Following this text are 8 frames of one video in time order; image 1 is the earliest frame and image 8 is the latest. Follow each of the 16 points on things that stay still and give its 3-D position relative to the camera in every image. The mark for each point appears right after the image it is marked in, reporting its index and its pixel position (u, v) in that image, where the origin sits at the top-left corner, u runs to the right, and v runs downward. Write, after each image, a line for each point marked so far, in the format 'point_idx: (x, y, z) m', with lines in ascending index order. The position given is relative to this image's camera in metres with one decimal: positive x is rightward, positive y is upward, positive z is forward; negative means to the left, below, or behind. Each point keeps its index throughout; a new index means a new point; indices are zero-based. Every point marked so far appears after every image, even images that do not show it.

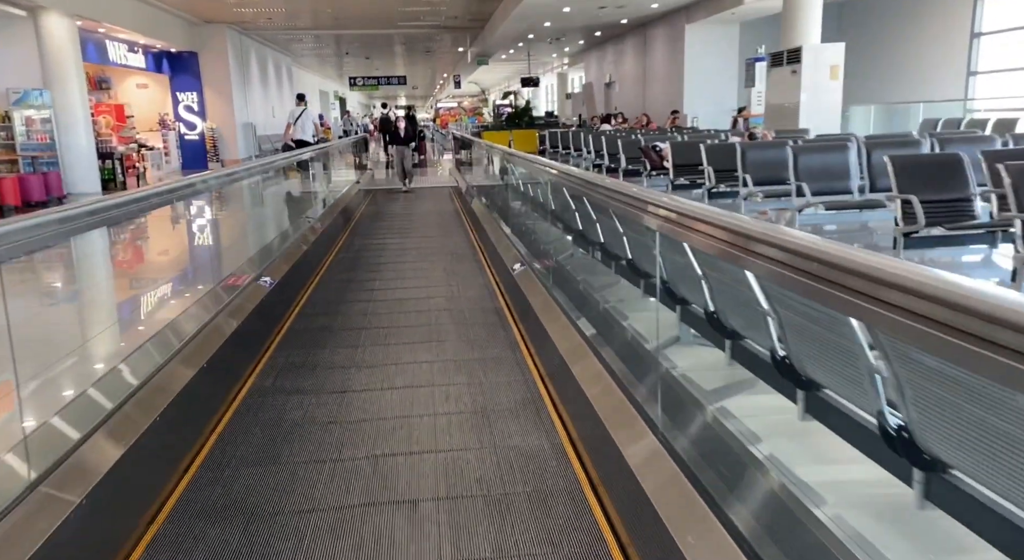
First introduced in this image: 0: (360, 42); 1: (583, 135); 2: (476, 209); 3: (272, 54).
0: (-3.9, +6.2, +17.0) m
1: (+1.2, +2.0, +9.3) m
2: (-0.3, +0.7, +7.1) m
3: (-6.5, +6.0, +17.6) m
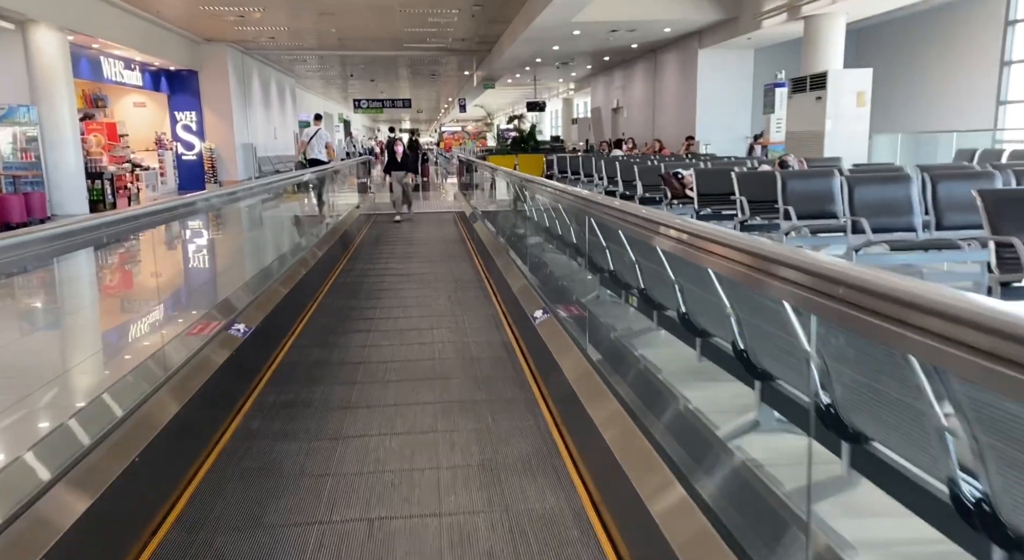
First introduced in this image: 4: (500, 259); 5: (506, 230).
0: (-3.7, +5.6, +17.0) m
1: (+1.3, +1.6, +9.2) m
2: (-0.3, +0.5, +6.9) m
3: (-6.3, +5.5, +17.5) m
4: (-0.1, +0.2, +5.4) m
5: (0.0, +0.5, +6.1) m
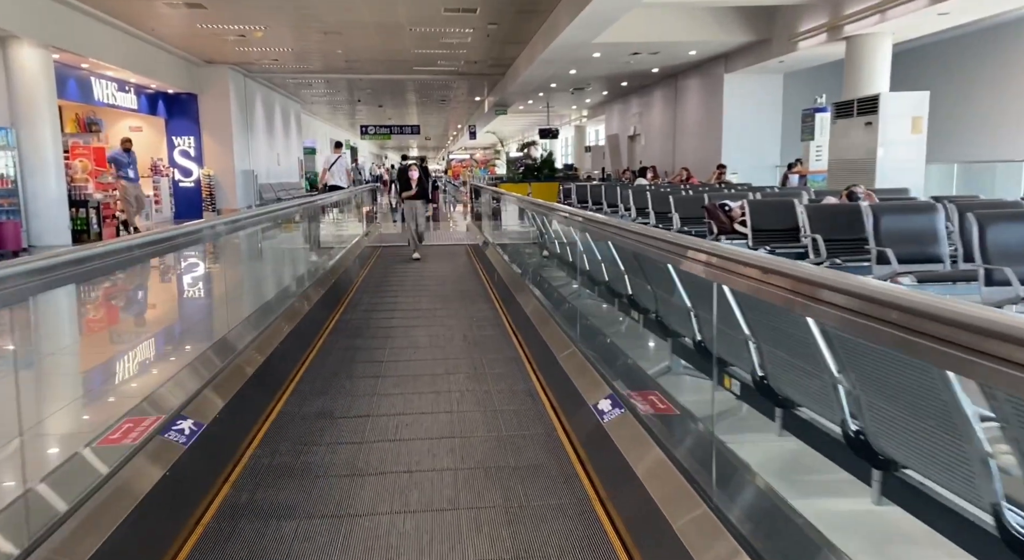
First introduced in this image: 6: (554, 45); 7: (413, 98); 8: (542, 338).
0: (-3.5, +4.9, +16.9) m
1: (+1.4, +1.2, +8.9) m
2: (-0.2, +0.1, +6.6) m
3: (-6.1, +4.7, +17.5) m
4: (0.0, -0.1, +5.0) m
5: (+0.1, +0.2, +5.8) m
6: (+0.6, +3.4, +9.7) m
7: (-2.9, +5.3, +19.4) m
8: (+0.2, -0.3, +3.9) m
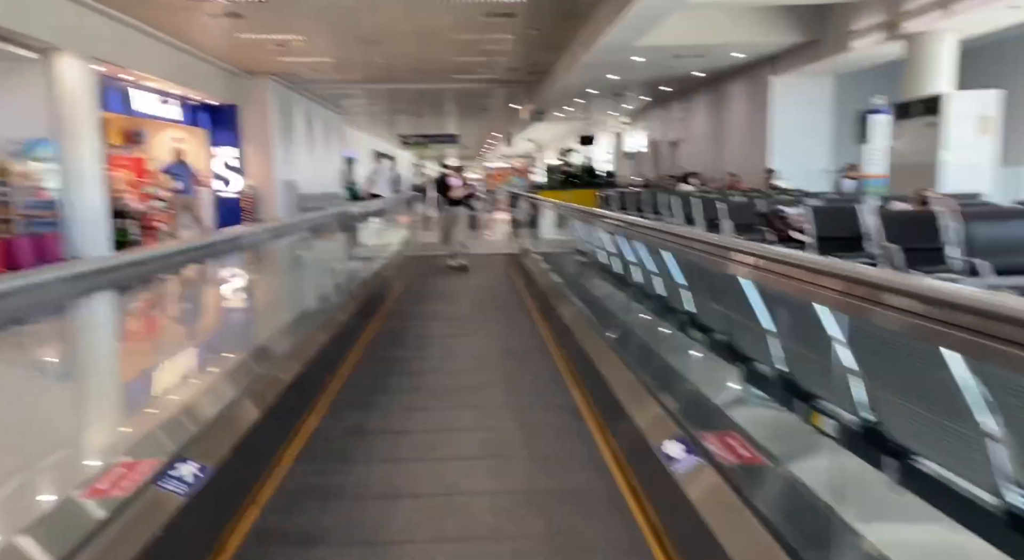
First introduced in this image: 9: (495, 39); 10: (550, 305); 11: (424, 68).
0: (-2.6, +4.7, +17.0) m
1: (+1.9, +1.1, +8.7) m
2: (+0.2, 0.0, +6.5) m
3: (-5.1, +4.5, +17.7) m
4: (+0.3, -0.2, +4.9) m
5: (+0.4, +0.1, +5.7) m
6: (+1.2, +3.3, +9.5) m
7: (-1.8, +5.1, +19.5) m
8: (+0.4, -0.4, +3.7) m
9: (-0.3, +3.7, +10.4) m
10: (+0.3, -0.2, +5.1) m
11: (-1.6, +4.0, +12.6) m
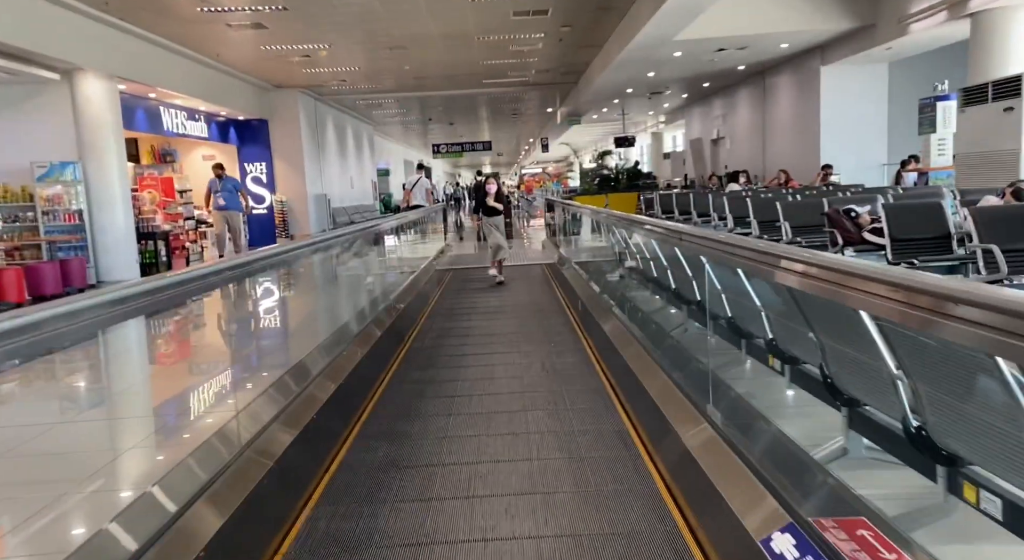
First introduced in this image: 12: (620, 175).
0: (-1.7, +4.4, +17.0) m
1: (+2.4, +1.0, +8.4) m
2: (+0.6, 0.0, +6.2) m
3: (-4.2, +4.2, +17.8) m
4: (+0.6, -0.2, +4.7) m
5: (+0.7, +0.1, +5.5) m
6: (+1.6, +3.2, +9.3) m
7: (-0.8, +4.8, +19.4) m
8: (+0.6, -0.5, +3.5) m
9: (+0.2, +3.6, +10.2) m
10: (+0.6, -0.3, +4.9) m
11: (-1.0, +3.8, +12.5) m
12: (+2.5, +2.4, +15.3) m
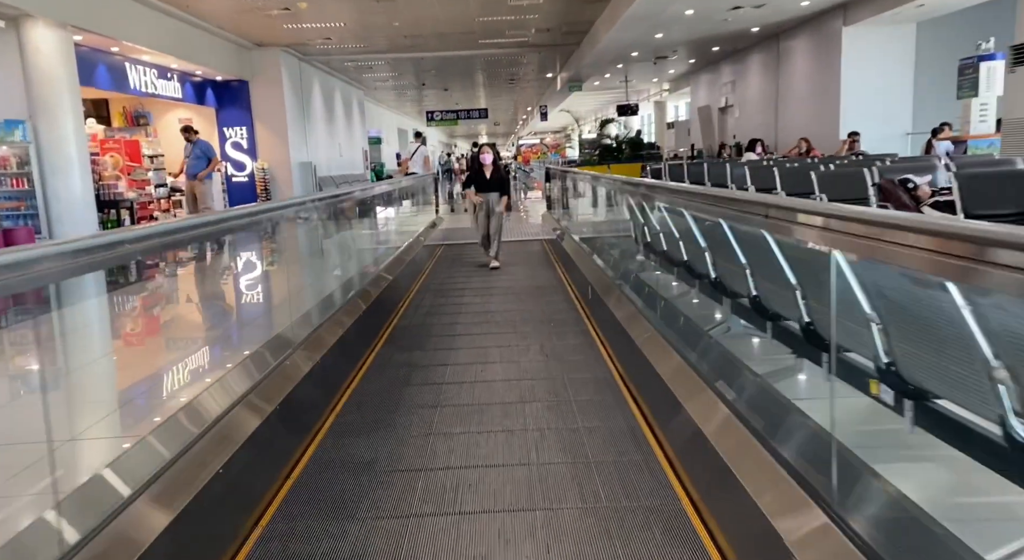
0: (-1.8, +5.1, +16.5) m
1: (+2.3, +1.3, +8.1) m
2: (+0.5, +0.2, +6.0) m
3: (-4.3, +4.9, +17.4) m
4: (+0.6, -0.1, +4.4) m
5: (+0.7, +0.2, +5.2) m
6: (+1.6, +3.5, +8.9) m
7: (-0.9, +5.6, +18.9) m
8: (+0.6, -0.3, +3.3) m
9: (+0.2, +4.0, +9.8) m
10: (+0.6, -0.1, +4.6) m
11: (-1.1, +4.3, +12.1) m
12: (+2.4, +3.0, +14.9) m
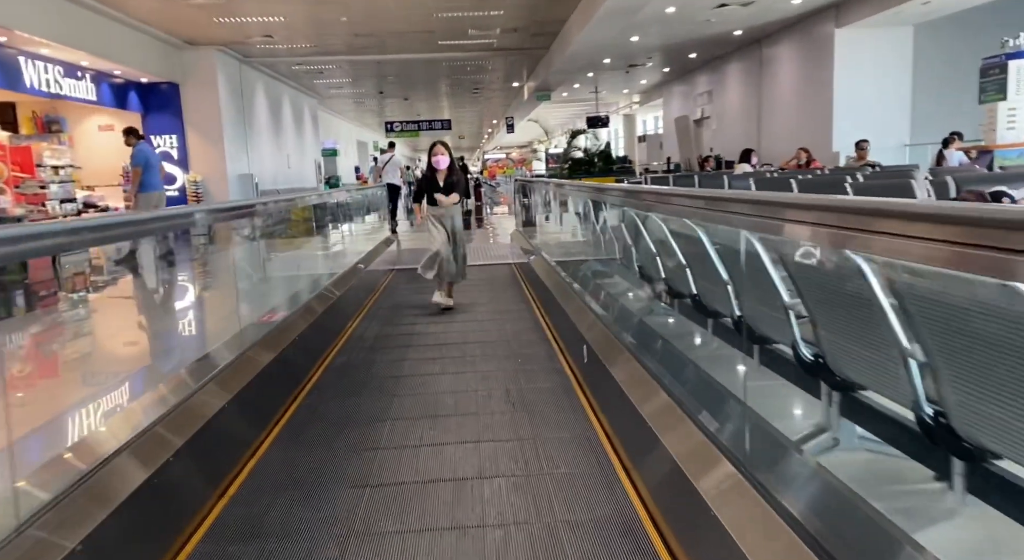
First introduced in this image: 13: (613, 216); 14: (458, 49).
0: (-2.6, +4.7, +16.1) m
1: (+1.9, +1.1, +7.8) m
2: (+0.3, 0.0, +5.5) m
3: (-5.2, +4.5, +16.8) m
4: (+0.4, -0.2, +4.0) m
5: (+0.4, +0.1, +4.8) m
6: (+1.1, +3.3, +8.6) m
7: (-1.9, +5.1, +18.5) m
8: (+0.5, -0.5, +2.8) m
9: (-0.3, +3.7, +9.4) m
10: (+0.3, -0.3, +4.2) m
11: (-1.7, +4.0, +11.6) m
12: (+1.7, +2.6, +14.6) m
13: (+0.6, +0.4, +4.1) m
14: (-1.1, +4.4, +13.8) m
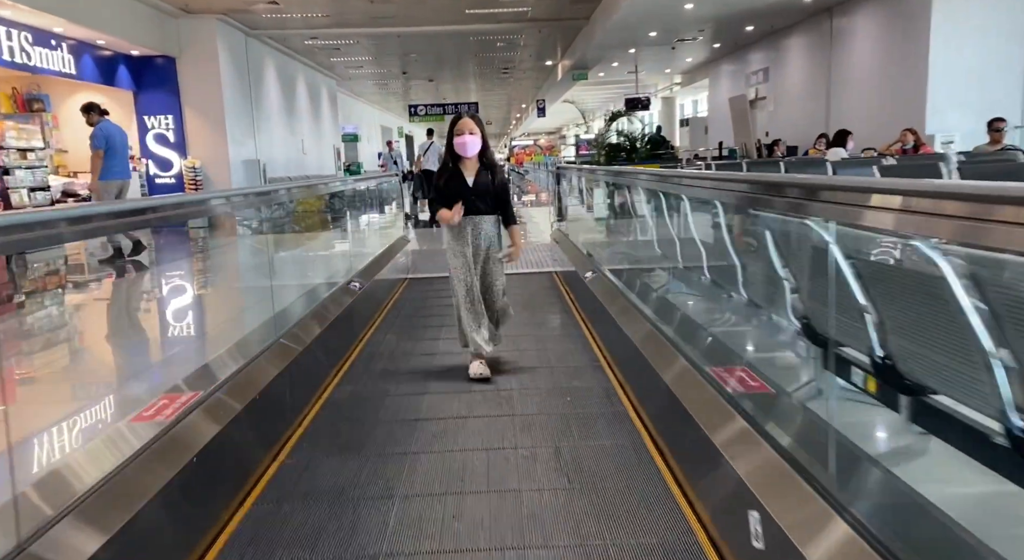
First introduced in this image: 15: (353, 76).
0: (-1.9, +4.9, +15.6) m
1: (+2.3, +1.1, +7.2) m
2: (+0.5, 0.0, +5.0) m
3: (-4.5, +4.7, +16.3) m
4: (+0.6, -0.3, +3.5) m
5: (+0.7, +0.1, +4.2) m
6: (+1.5, +3.3, +7.9) m
7: (-1.1, +5.4, +17.9) m
8: (+0.6, -0.5, +2.3) m
9: (+0.1, +3.8, +8.8) m
10: (+0.5, -0.3, +3.7) m
11: (-1.2, +4.1, +11.1) m
12: (+2.3, +2.8, +14.0) m
13: (+0.8, +0.3, +3.5) m
14: (-0.5, +4.6, +13.2) m
15: (-4.2, +5.4, +19.0) m
